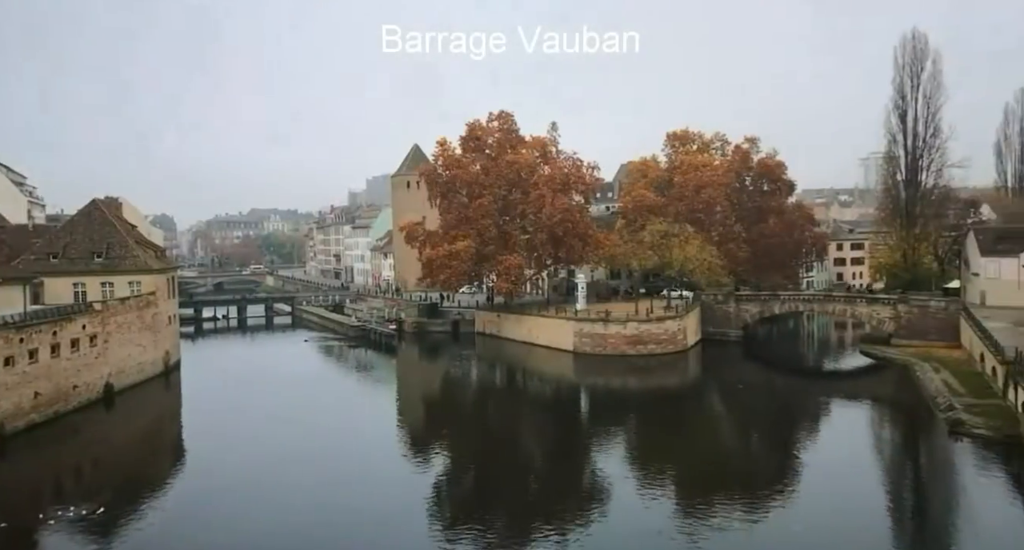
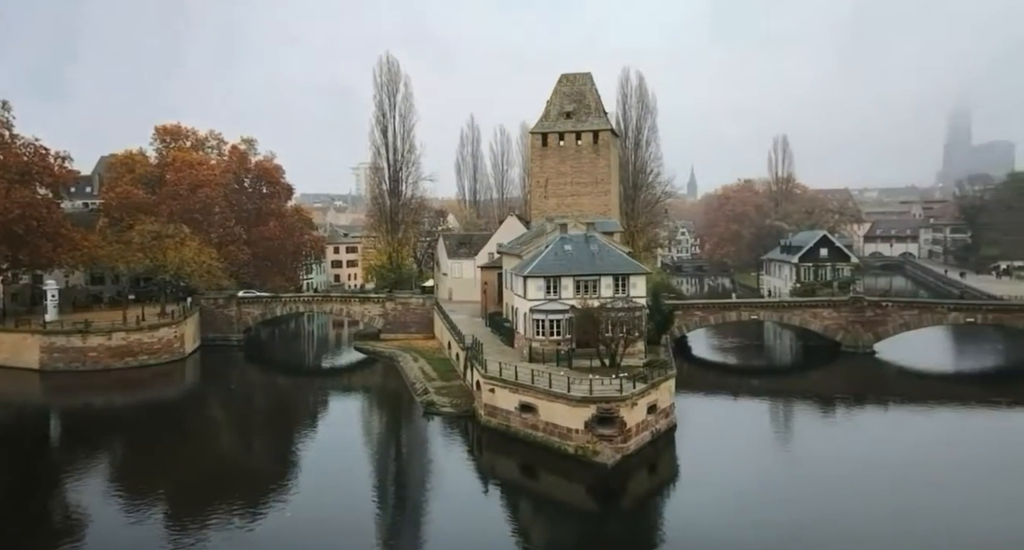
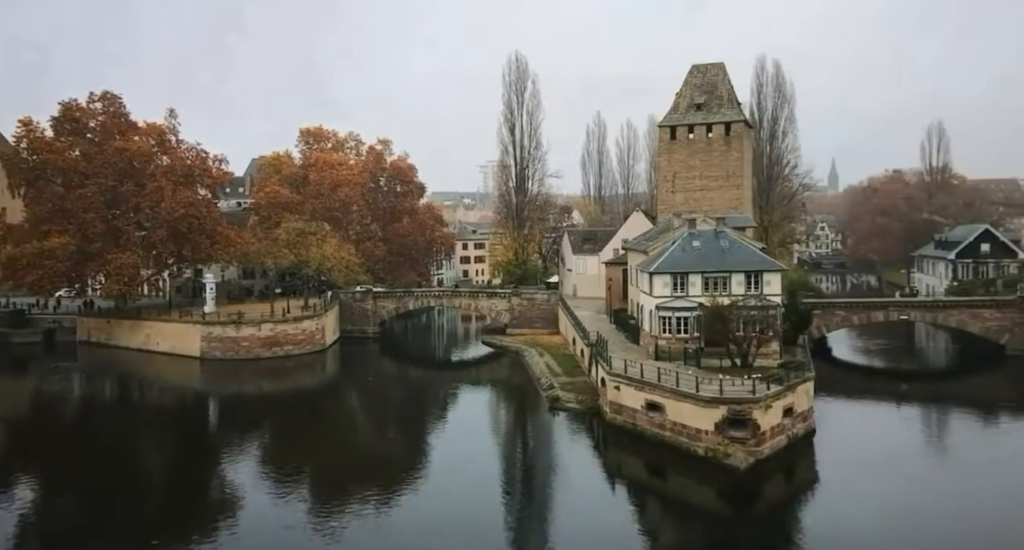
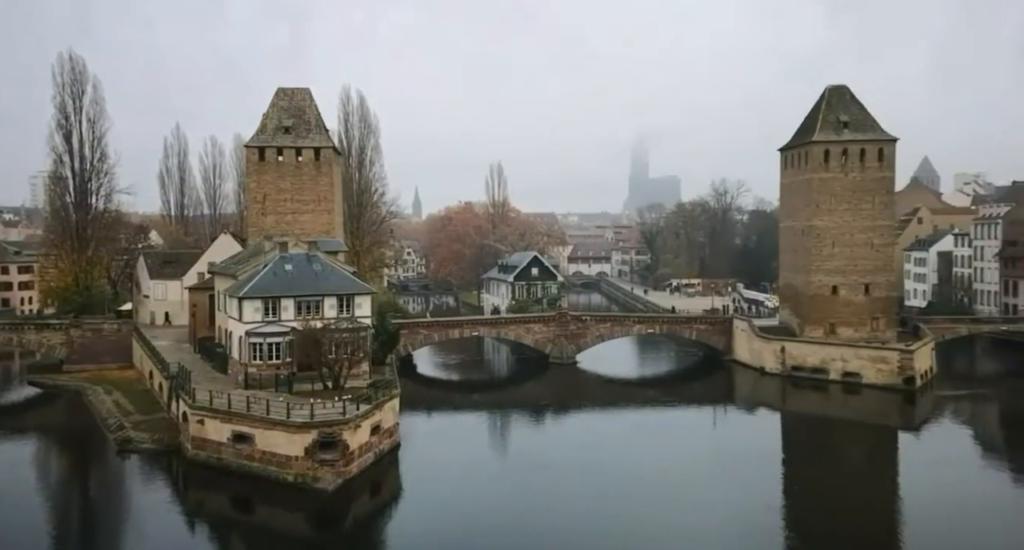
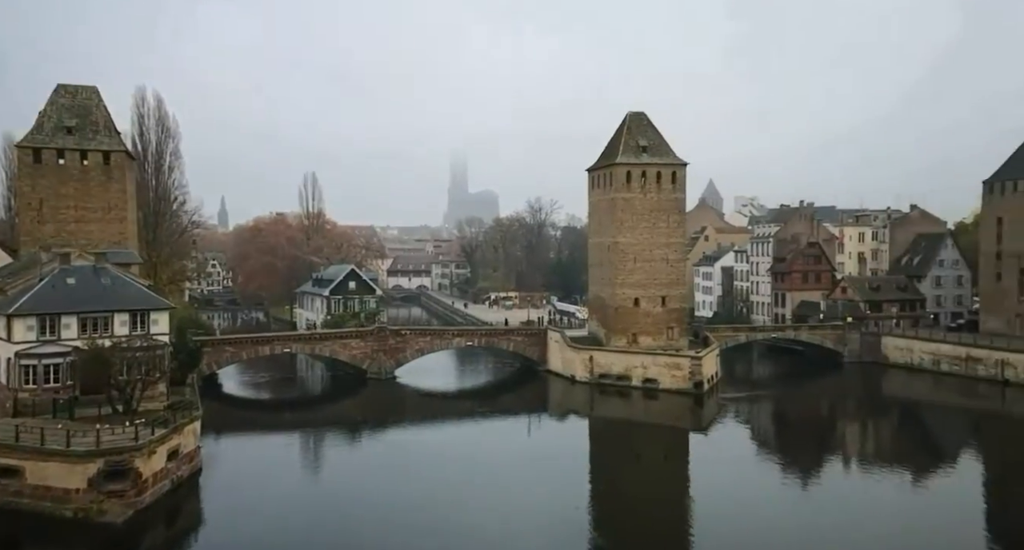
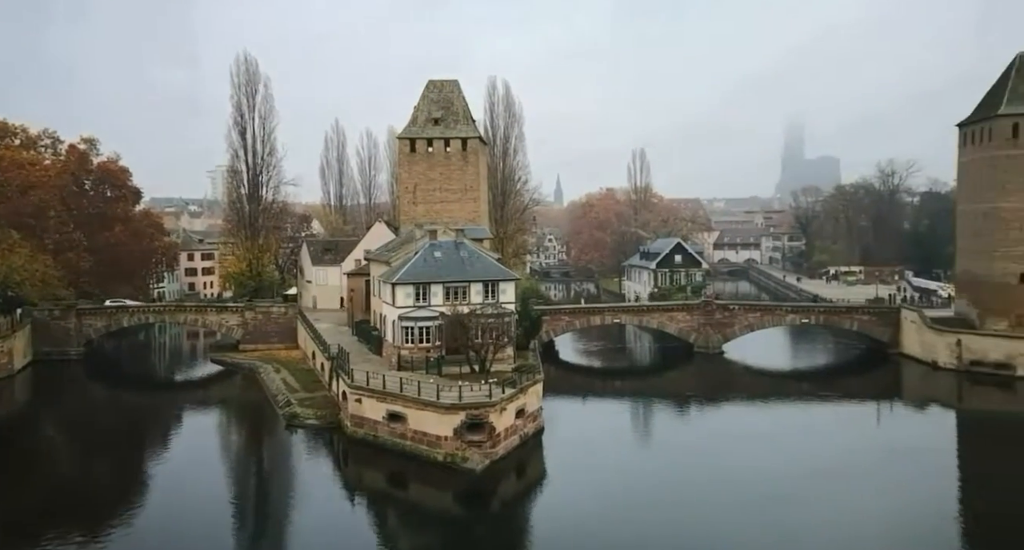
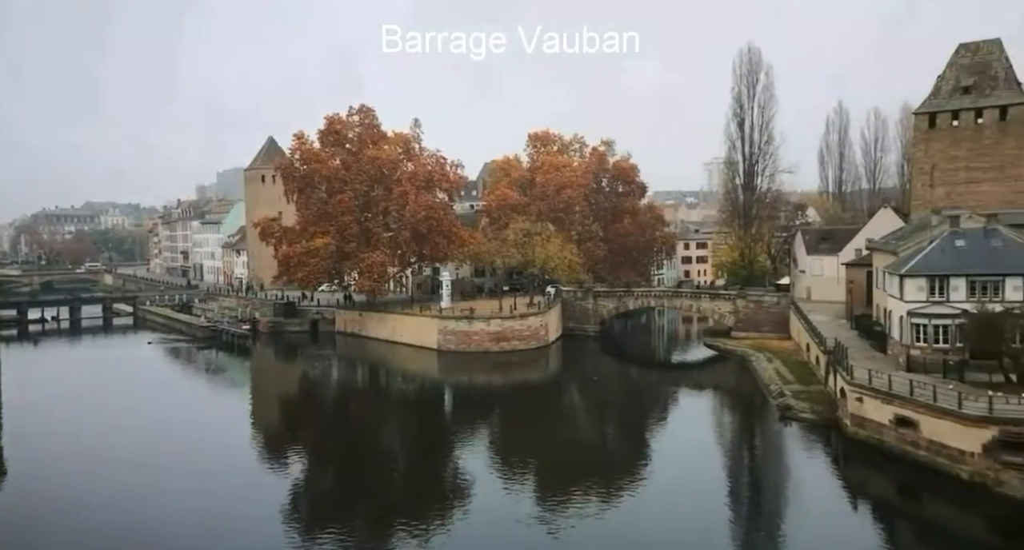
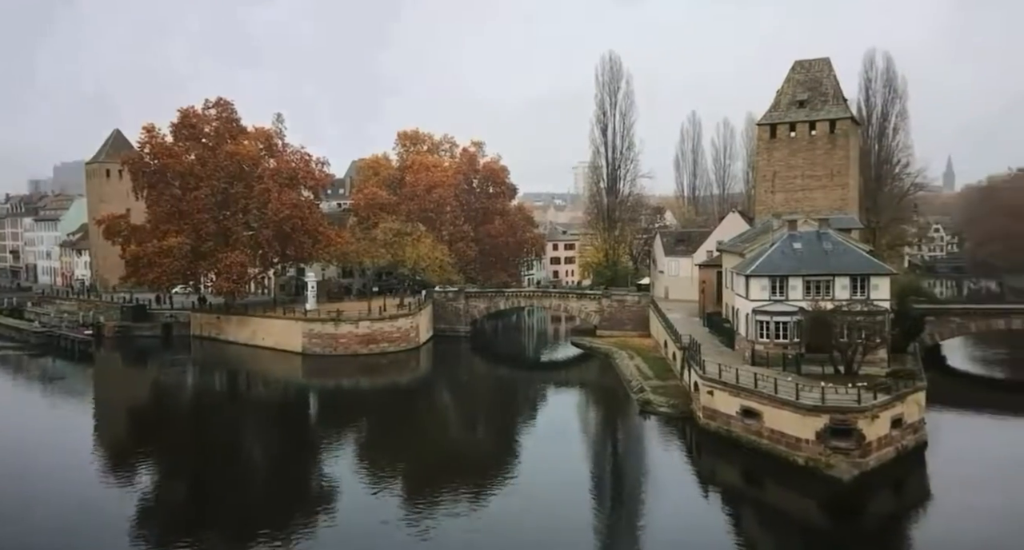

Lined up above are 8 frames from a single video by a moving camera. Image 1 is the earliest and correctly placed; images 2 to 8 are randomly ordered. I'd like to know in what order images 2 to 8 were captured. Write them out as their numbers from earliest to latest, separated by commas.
7, 8, 3, 2, 6, 4, 5
